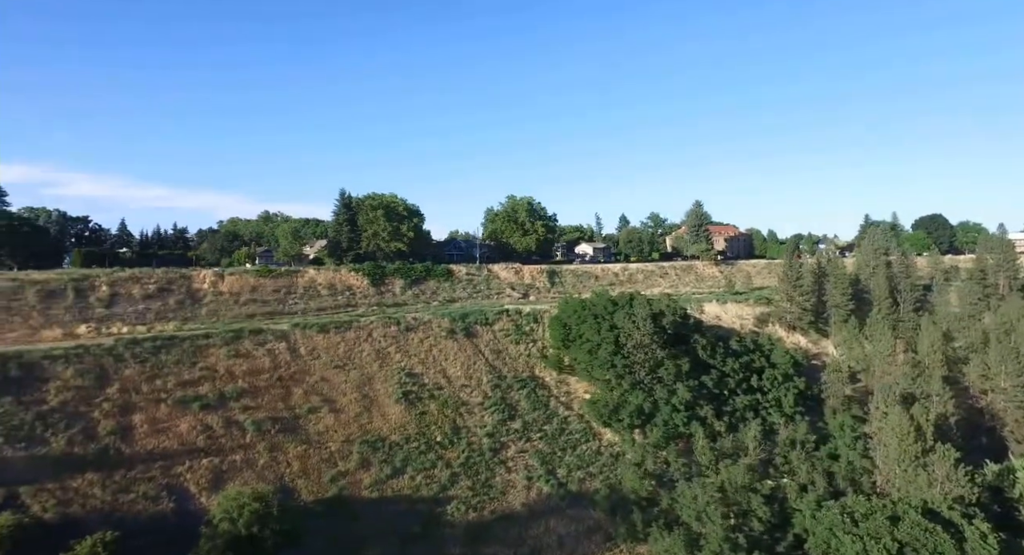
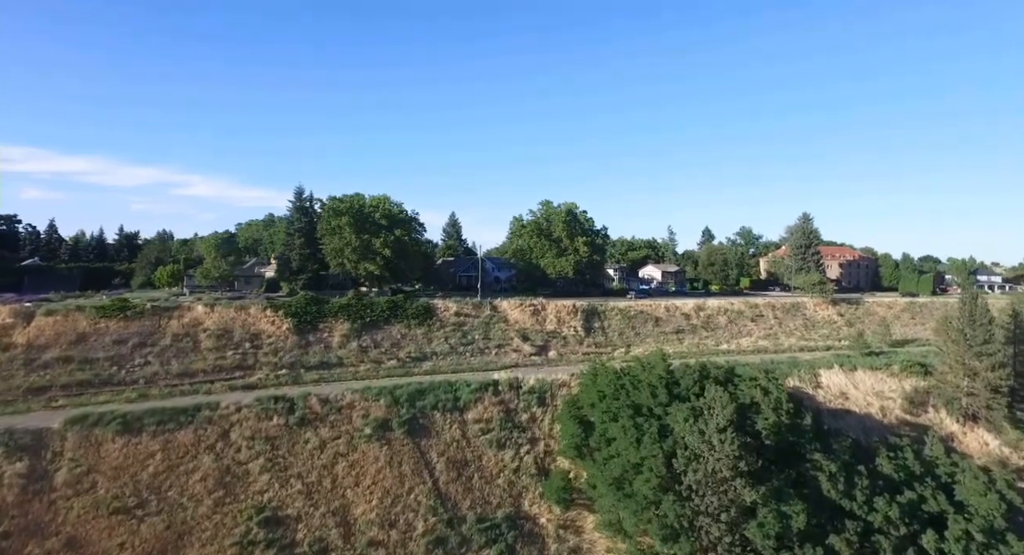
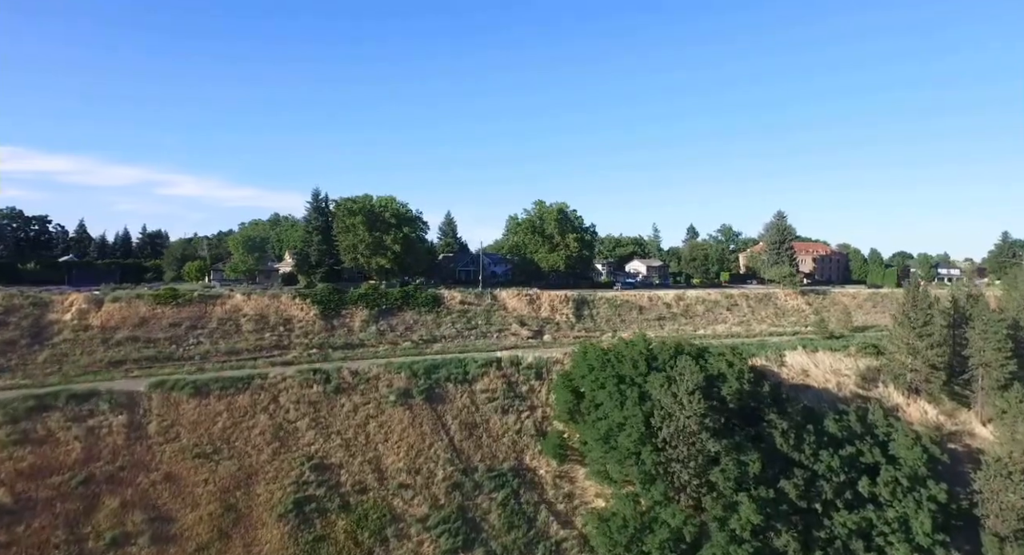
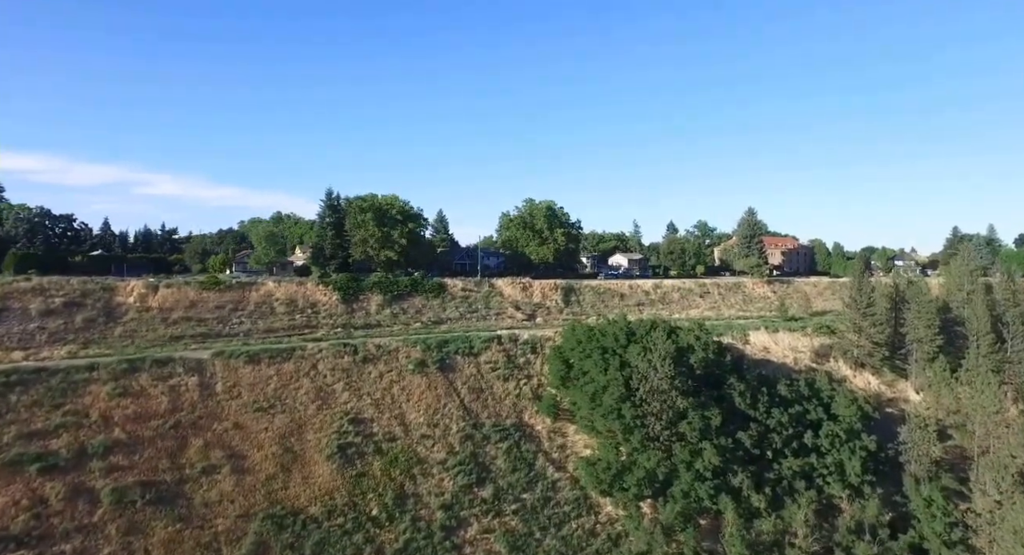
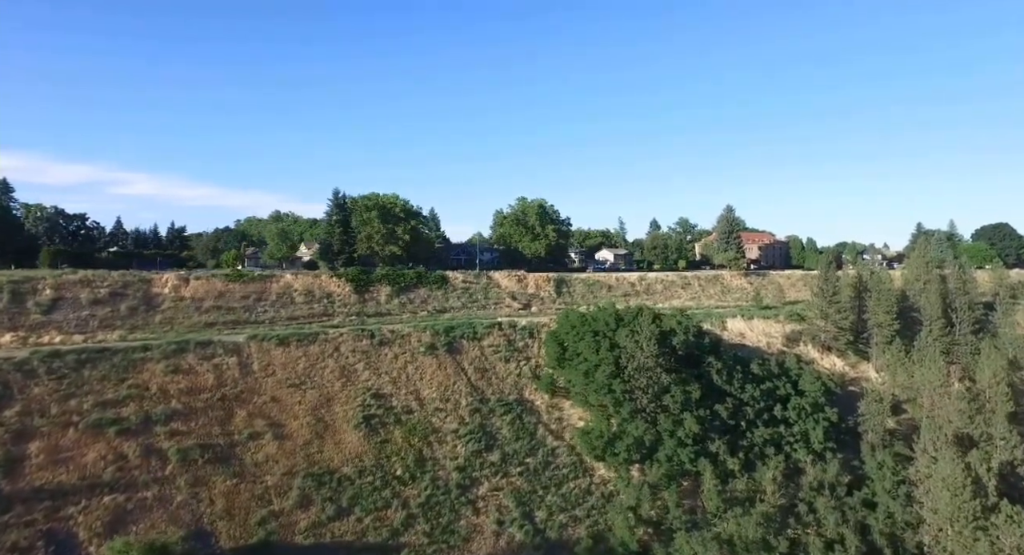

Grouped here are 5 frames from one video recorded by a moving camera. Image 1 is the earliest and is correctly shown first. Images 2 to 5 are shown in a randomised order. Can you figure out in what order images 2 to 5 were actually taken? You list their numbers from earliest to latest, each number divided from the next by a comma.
5, 4, 3, 2
